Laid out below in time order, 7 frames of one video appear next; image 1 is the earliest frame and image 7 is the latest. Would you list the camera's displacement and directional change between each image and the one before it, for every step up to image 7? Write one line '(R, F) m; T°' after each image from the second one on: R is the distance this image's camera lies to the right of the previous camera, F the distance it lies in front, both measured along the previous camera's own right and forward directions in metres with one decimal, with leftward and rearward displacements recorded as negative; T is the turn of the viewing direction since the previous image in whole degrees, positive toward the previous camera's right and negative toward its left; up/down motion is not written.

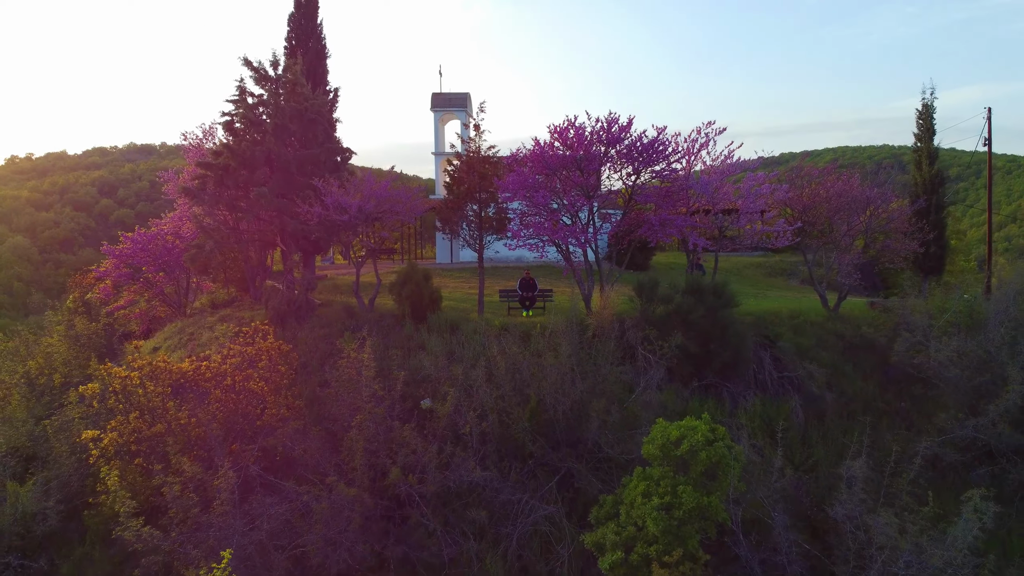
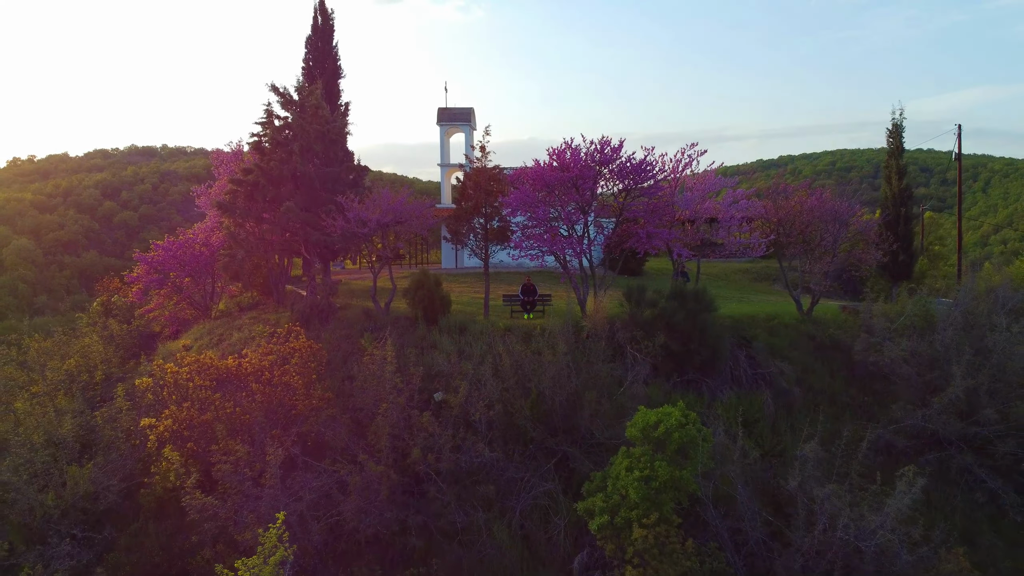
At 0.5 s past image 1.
(0.0, -0.9) m; 0°
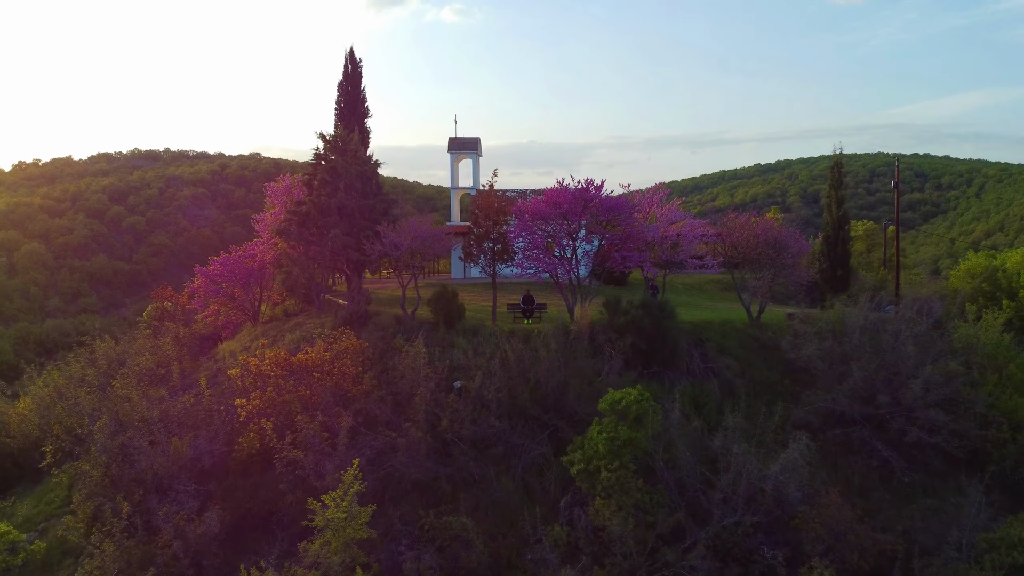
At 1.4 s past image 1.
(-0.1, -2.3) m; 0°
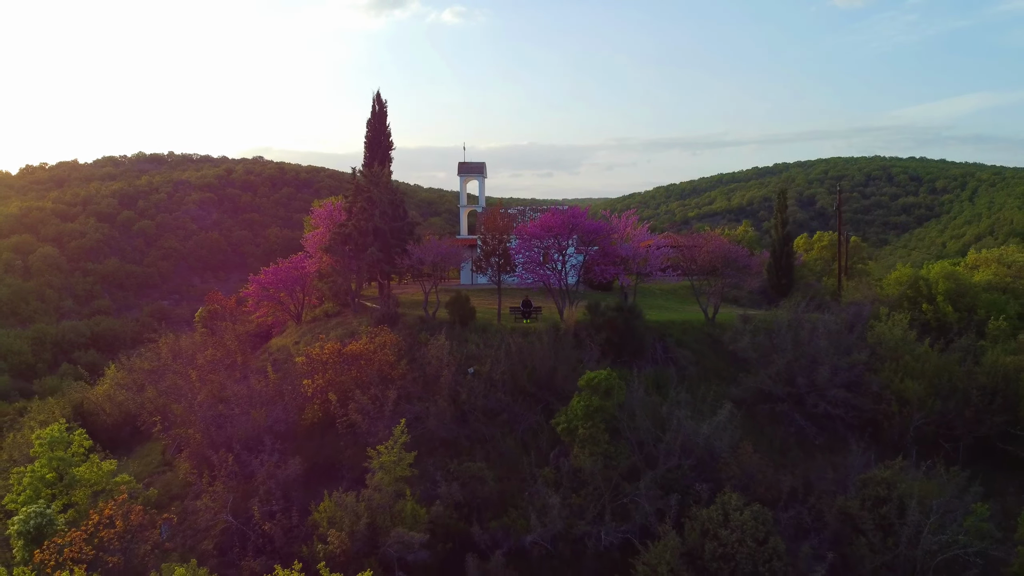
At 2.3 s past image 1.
(0.0, -3.0) m; 0°
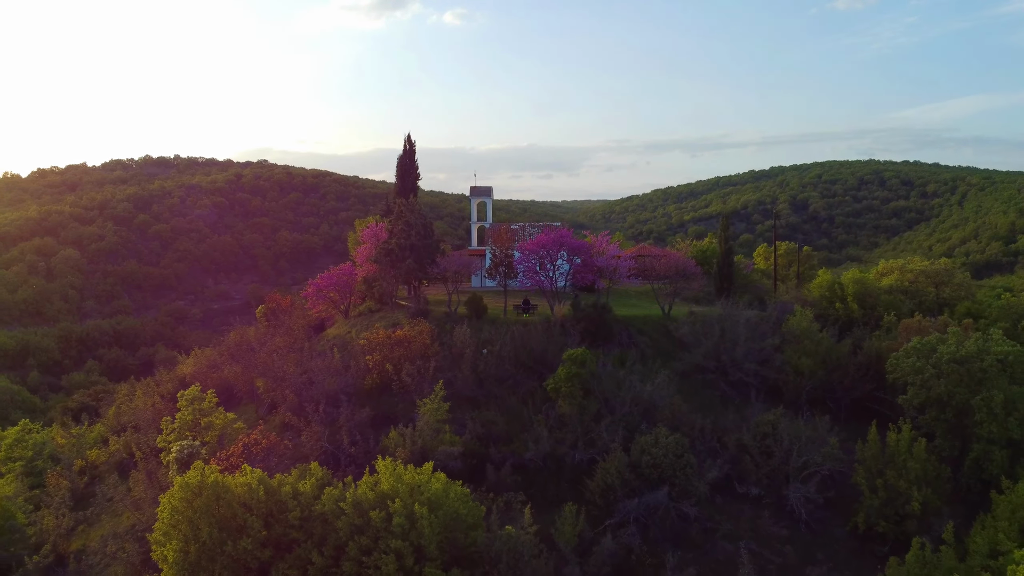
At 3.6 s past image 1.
(-0.1, -4.9) m; 0°
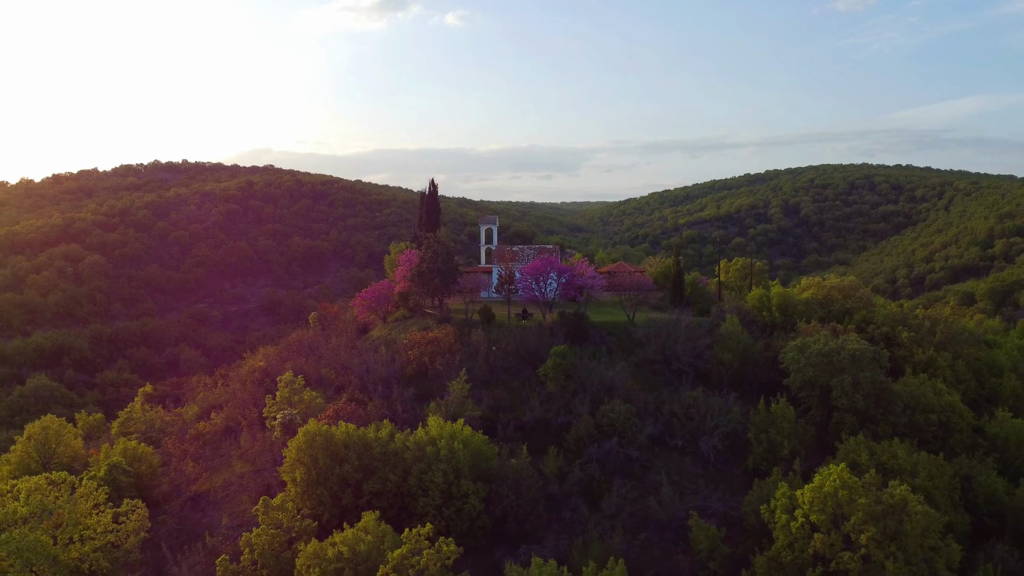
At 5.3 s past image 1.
(-0.1, -6.8) m; 0°
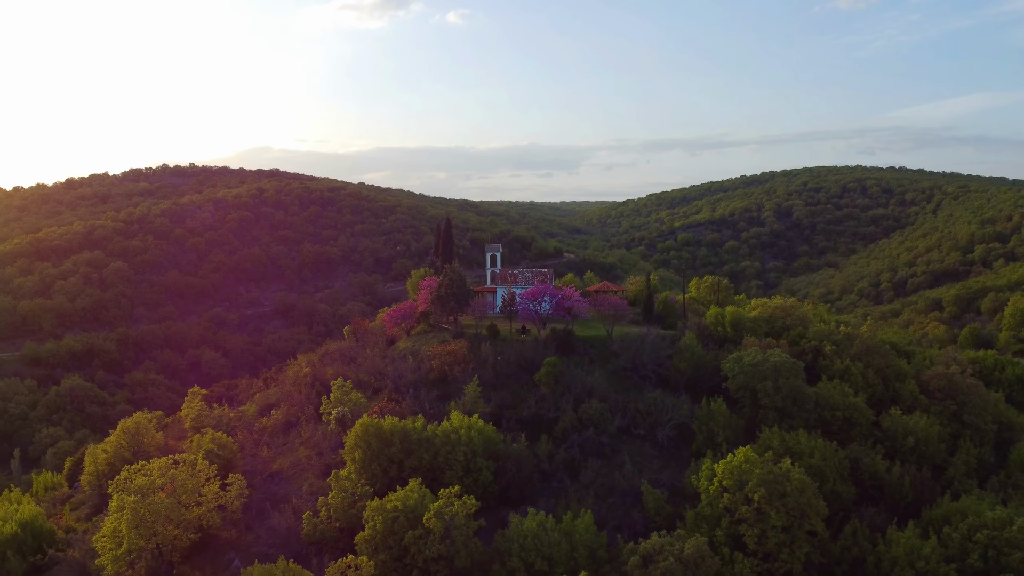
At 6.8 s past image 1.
(-0.1, -6.6) m; 0°
